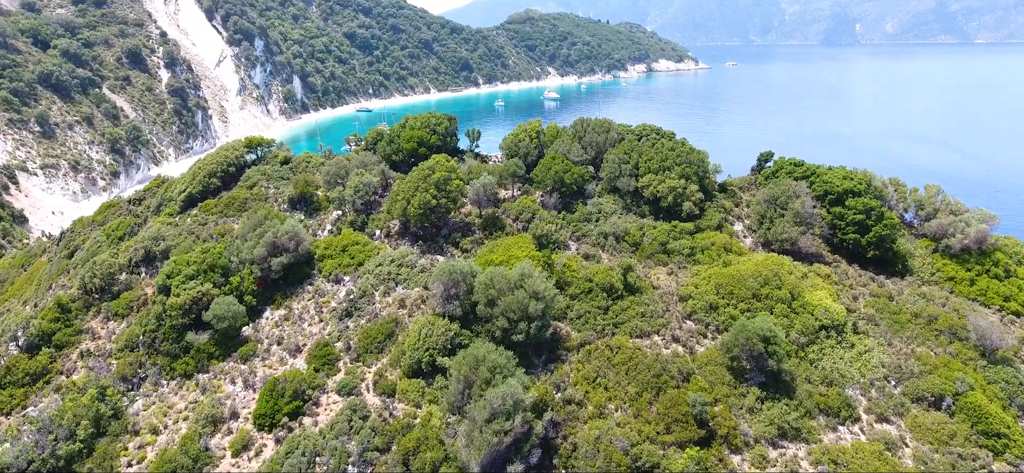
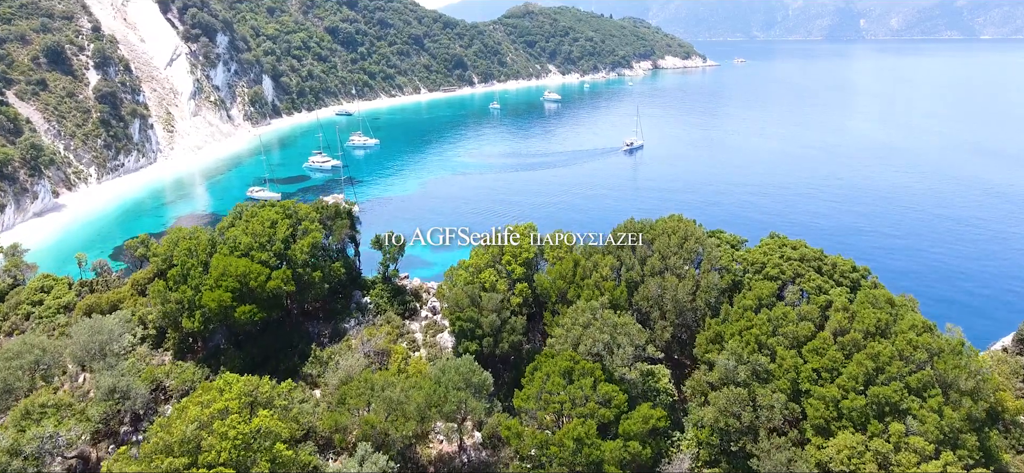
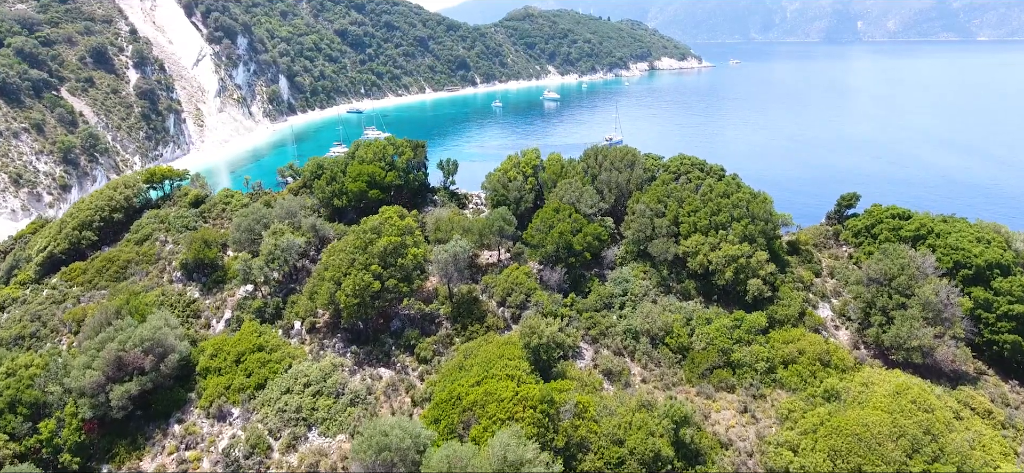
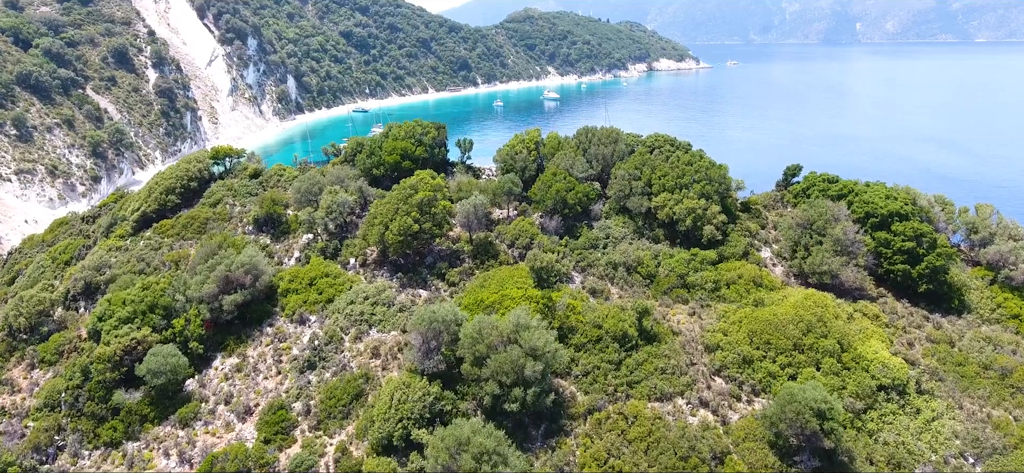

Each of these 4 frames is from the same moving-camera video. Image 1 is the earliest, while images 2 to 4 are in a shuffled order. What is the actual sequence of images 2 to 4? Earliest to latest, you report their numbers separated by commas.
4, 3, 2
